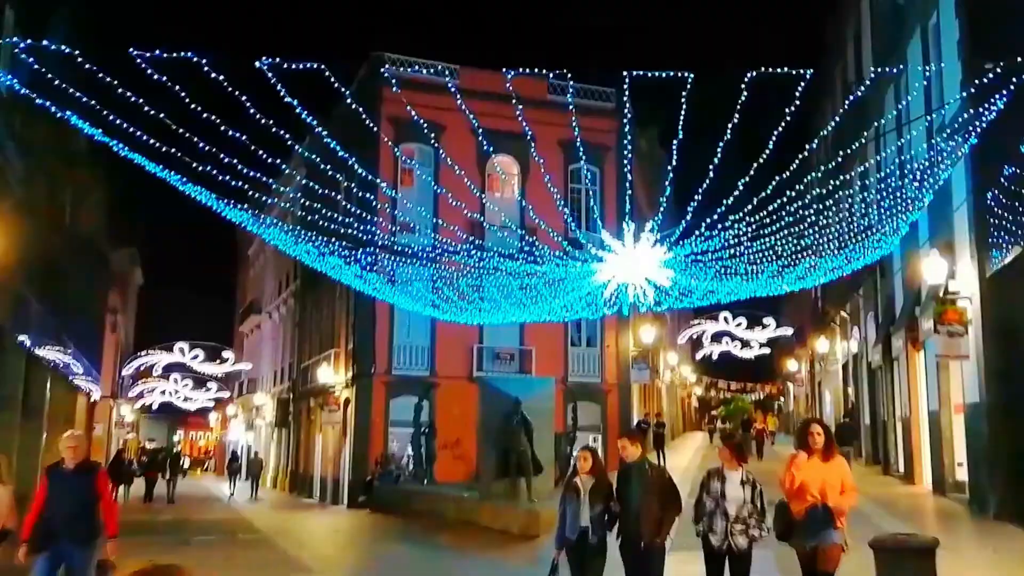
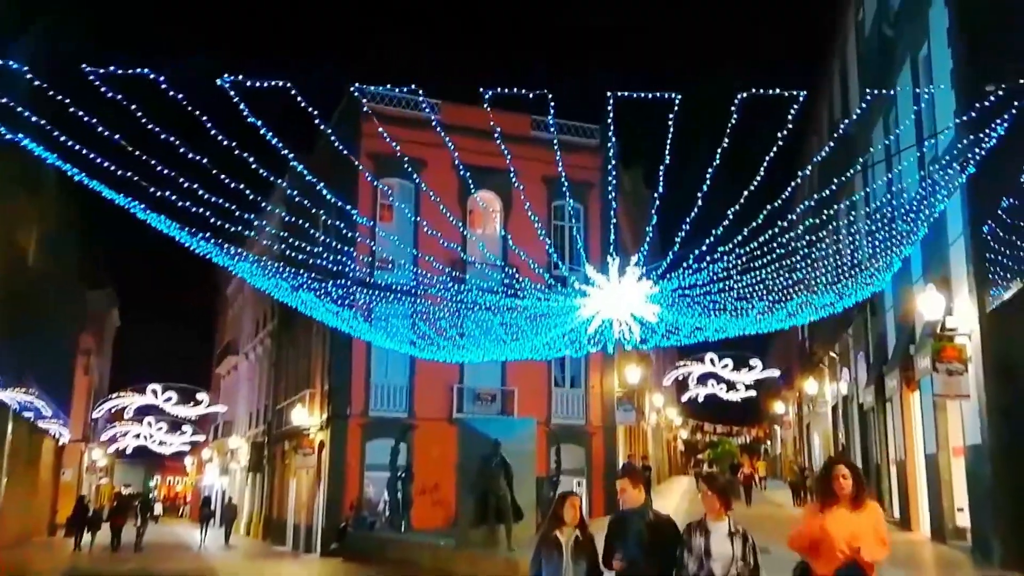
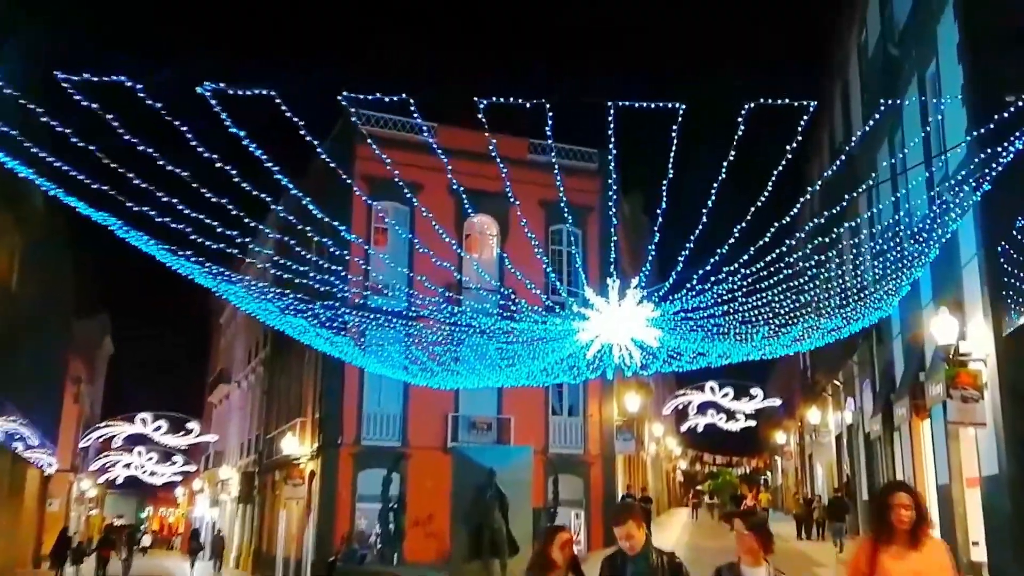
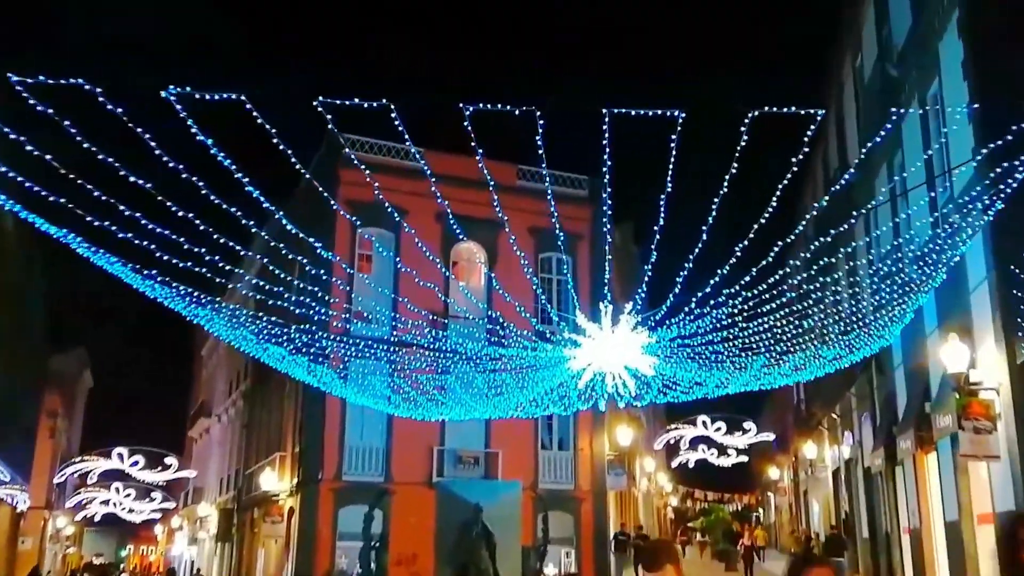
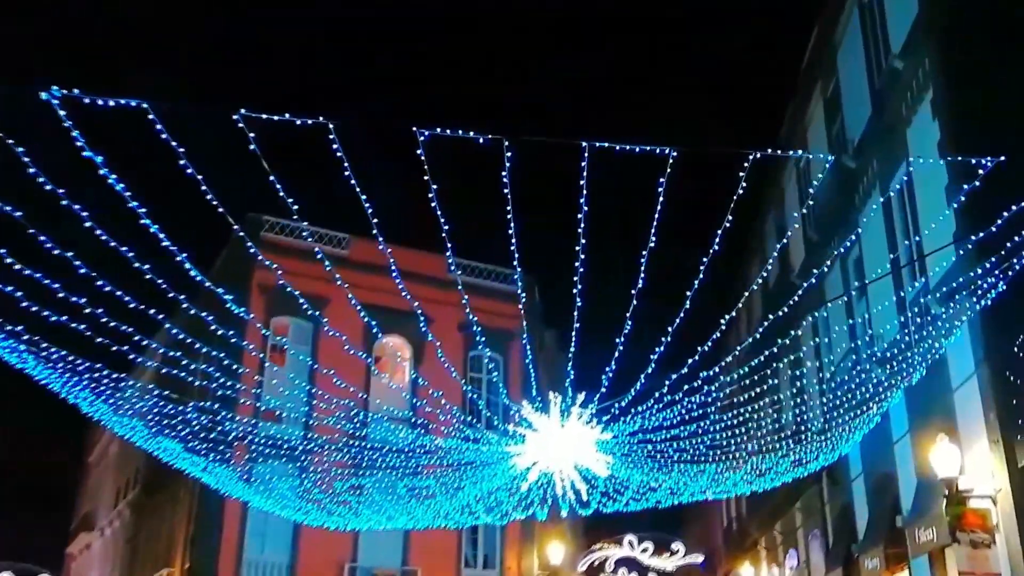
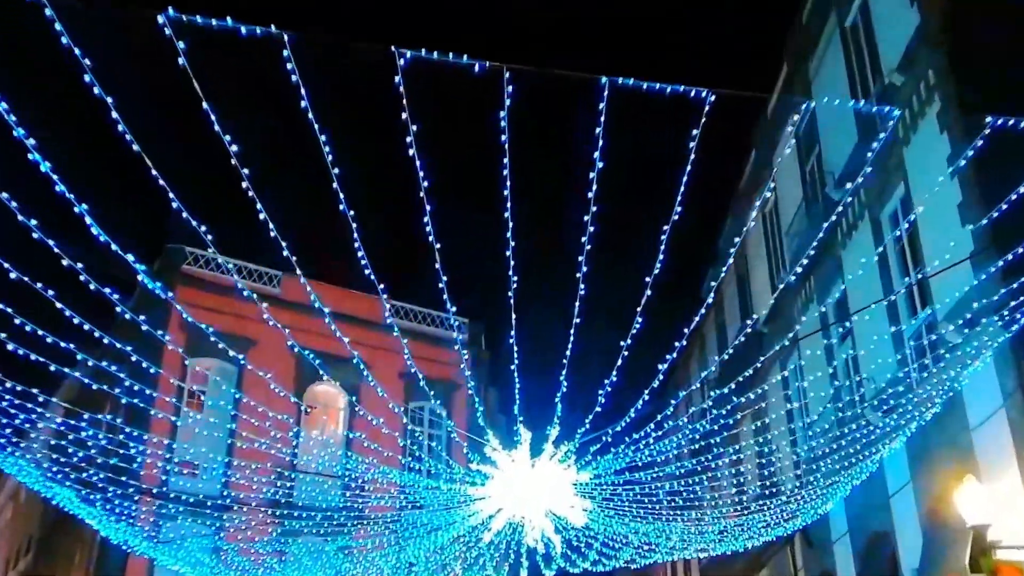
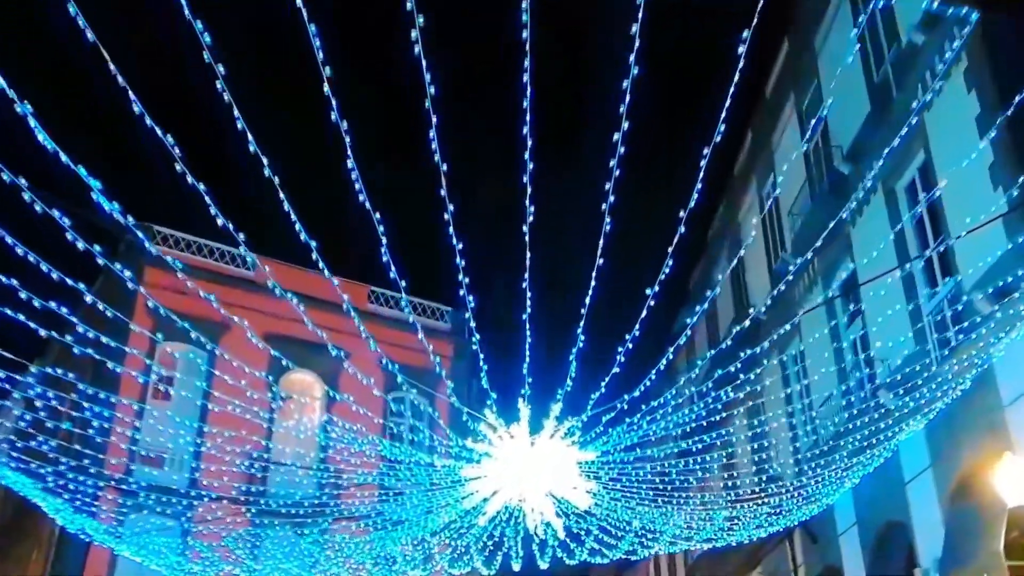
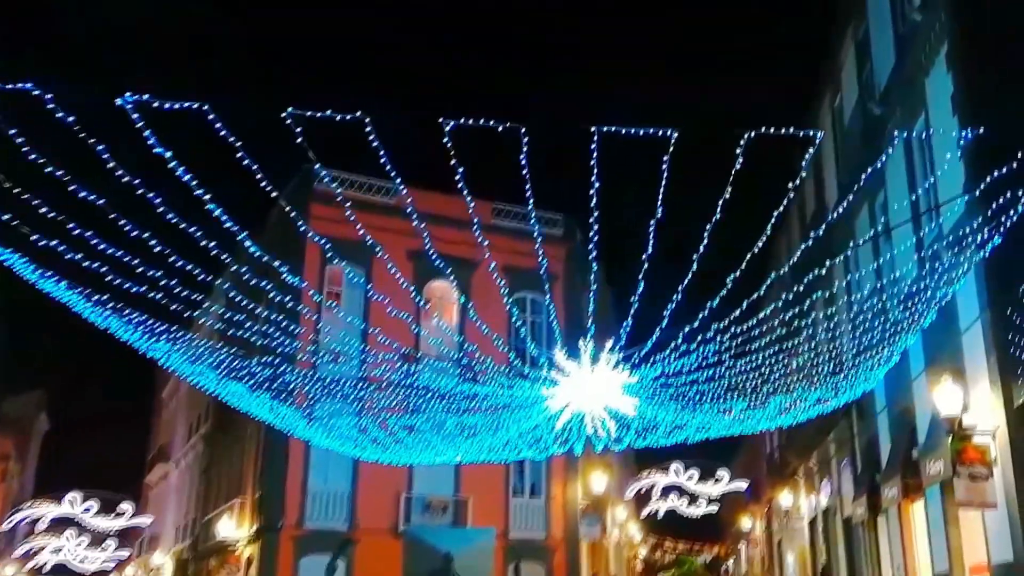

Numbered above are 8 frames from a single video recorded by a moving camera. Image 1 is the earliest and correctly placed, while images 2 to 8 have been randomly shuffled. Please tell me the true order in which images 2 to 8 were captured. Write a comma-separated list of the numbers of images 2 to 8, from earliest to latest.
2, 3, 4, 8, 5, 6, 7
